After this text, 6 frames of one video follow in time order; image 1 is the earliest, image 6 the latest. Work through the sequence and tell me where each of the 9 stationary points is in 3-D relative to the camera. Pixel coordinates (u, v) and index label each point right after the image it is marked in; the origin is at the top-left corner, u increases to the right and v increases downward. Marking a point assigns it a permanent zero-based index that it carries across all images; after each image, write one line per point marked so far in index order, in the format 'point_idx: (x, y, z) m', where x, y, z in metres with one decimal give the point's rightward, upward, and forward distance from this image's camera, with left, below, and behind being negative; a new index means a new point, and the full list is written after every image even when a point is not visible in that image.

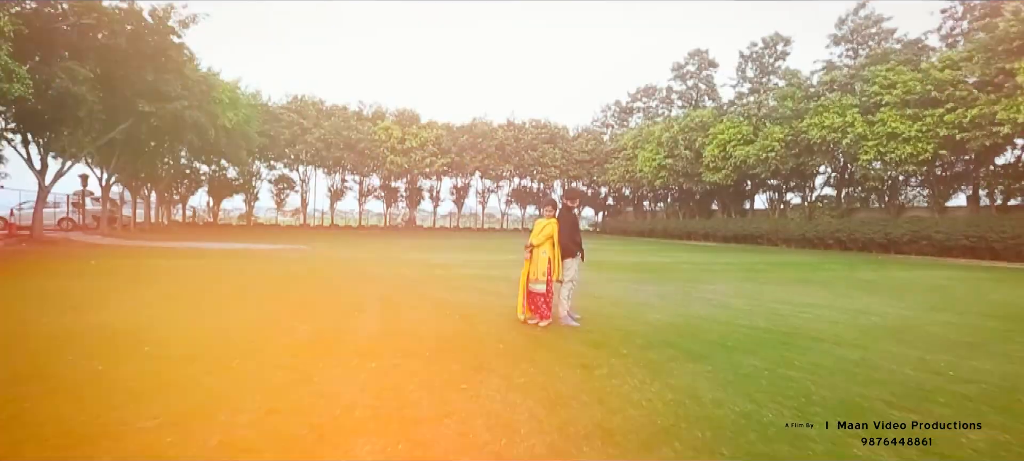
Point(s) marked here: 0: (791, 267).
0: (+7.2, -0.9, +18.4) m
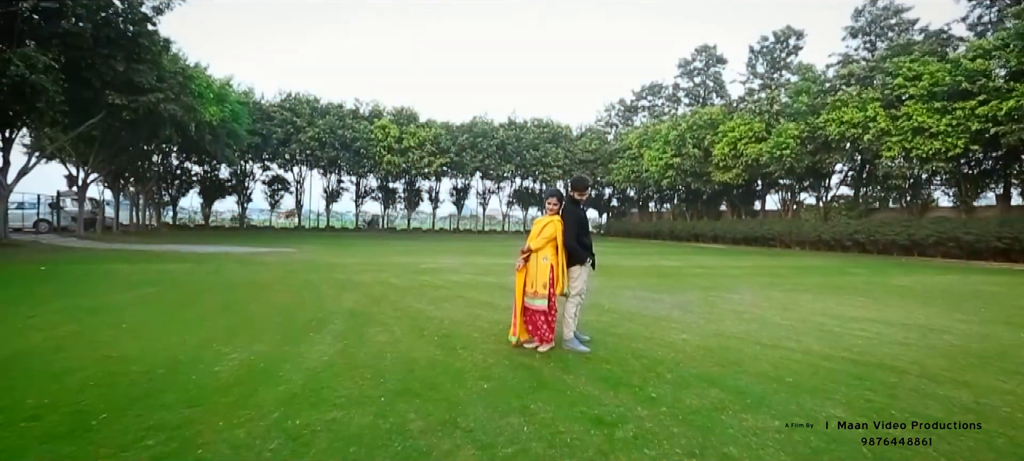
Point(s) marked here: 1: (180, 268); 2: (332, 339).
0: (+7.2, -1.0, +16.9) m
1: (-6.8, -0.7, +14.5) m
2: (-1.5, -0.9, +6.1) m
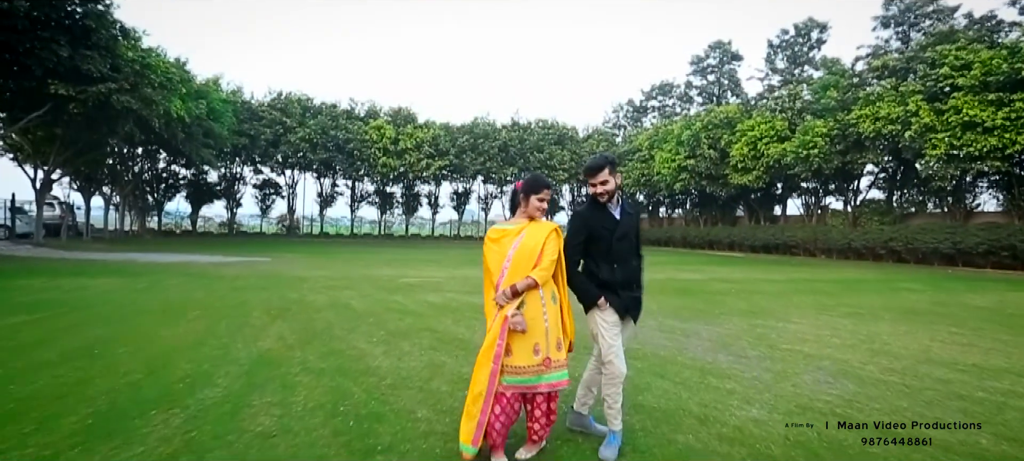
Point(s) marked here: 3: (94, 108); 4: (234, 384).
0: (+7.1, -1.1, +14.4) m
1: (-6.9, -0.9, +12.1) m
2: (-1.7, -1.0, +3.7) m
3: (-10.9, +3.2, +18.6) m
4: (-1.8, -1.0, +4.6) m
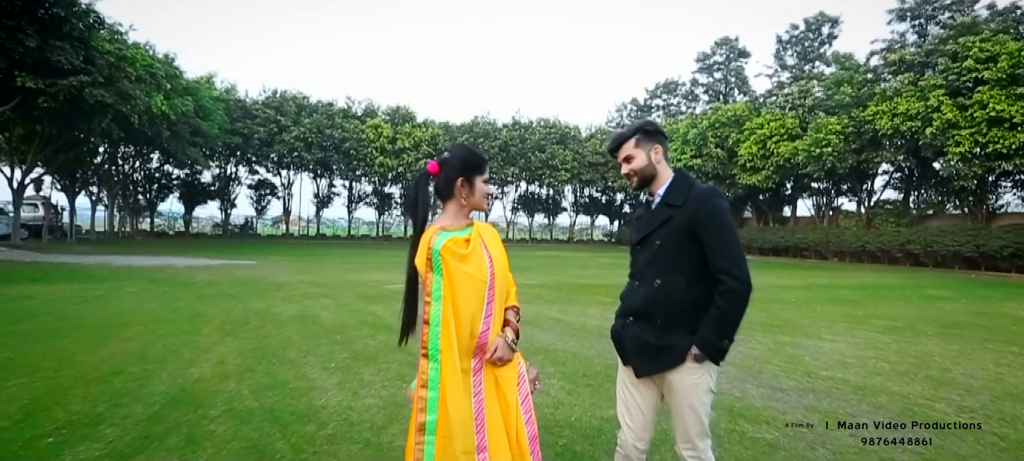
0: (+7.0, -1.2, +13.3) m
1: (-7.0, -0.9, +11.0) m
2: (-1.8, -1.0, +2.6) m
3: (-11.0, +3.2, +17.5) m
4: (-1.9, -1.0, +3.5) m
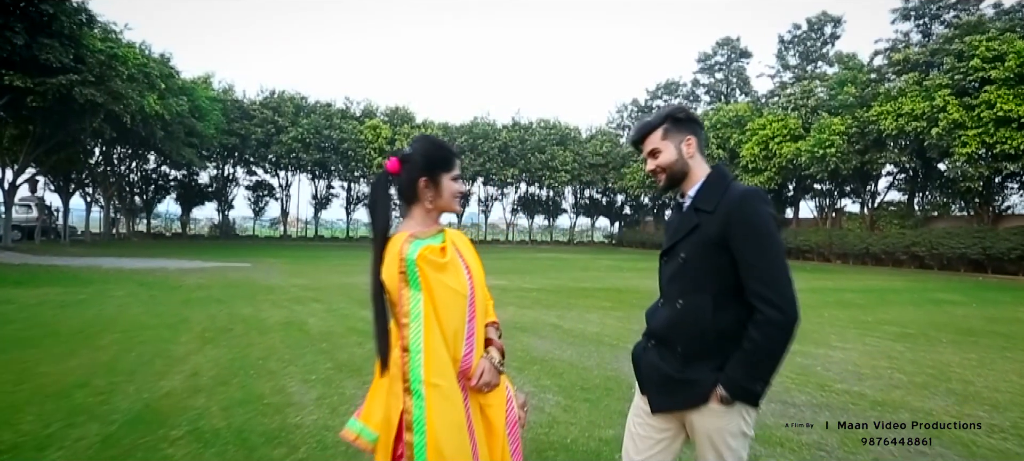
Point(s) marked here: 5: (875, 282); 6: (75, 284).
0: (+7.0, -1.2, +12.9) m
1: (-7.0, -0.9, +10.7) m
2: (-1.9, -1.0, +2.2) m
3: (-11.0, +3.1, +17.2) m
4: (-2.0, -1.0, +3.2) m
5: (+8.6, -1.2, +16.8) m
6: (-7.4, -0.9, +12.1) m
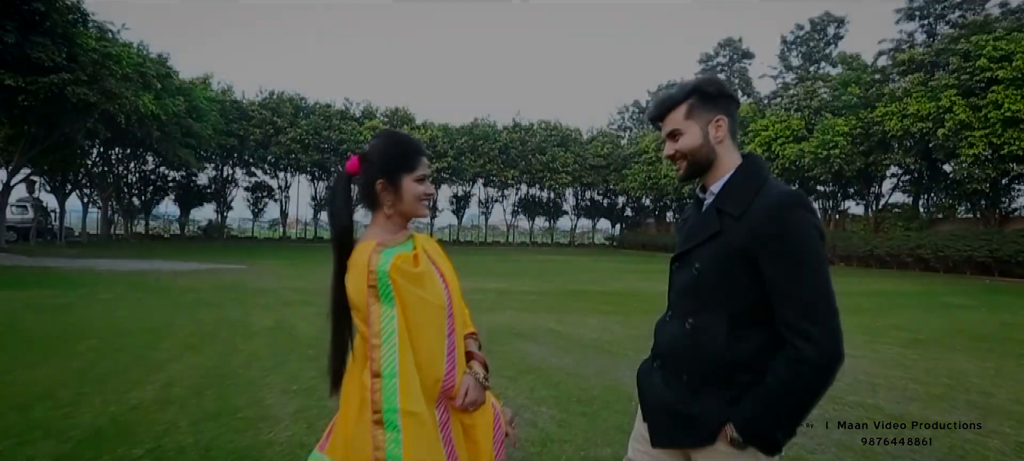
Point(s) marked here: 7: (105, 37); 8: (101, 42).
0: (+6.9, -1.3, +12.6) m
1: (-7.0, -1.0, +10.4) m
2: (-2.0, -1.0, +2.0) m
3: (-11.0, +3.1, +16.9) m
4: (-2.0, -1.1, +2.9) m
5: (+8.5, -1.3, +16.5) m
6: (-7.5, -0.9, +11.8) m
7: (-11.1, +5.3, +19.5) m
8: (-10.8, +5.0, +18.8) m
